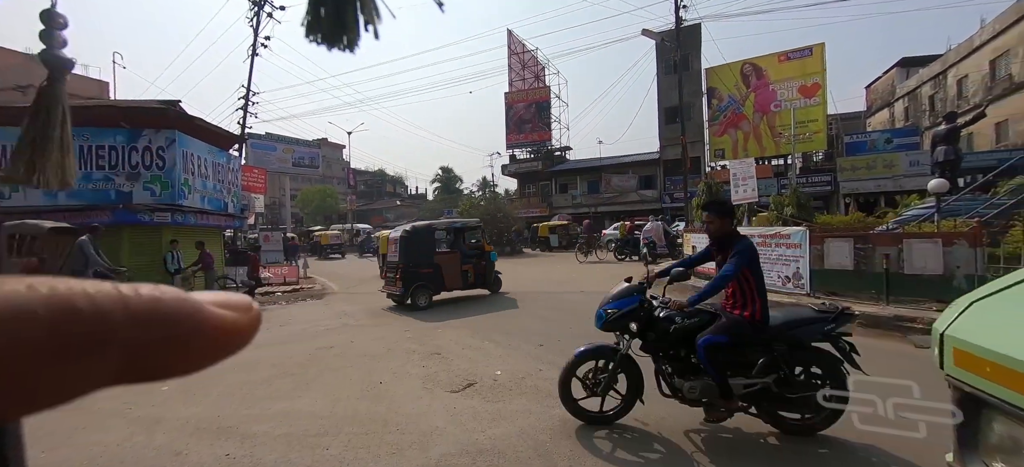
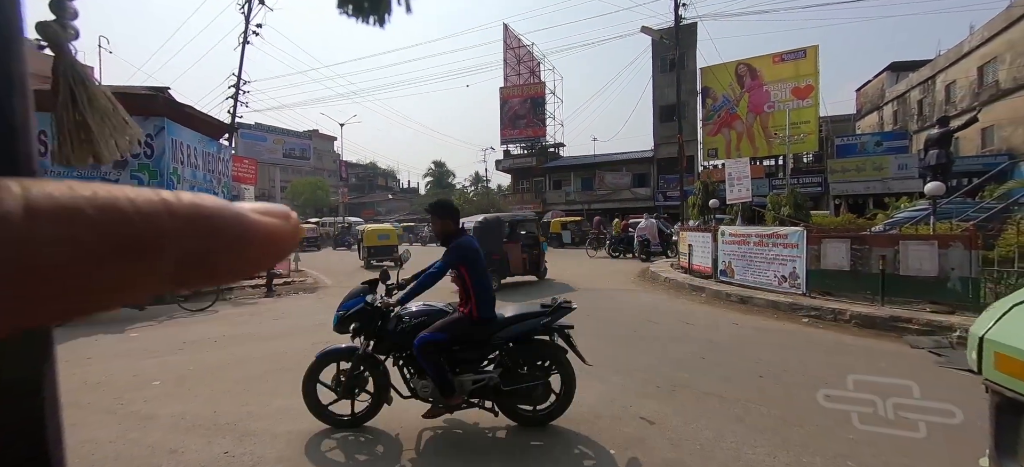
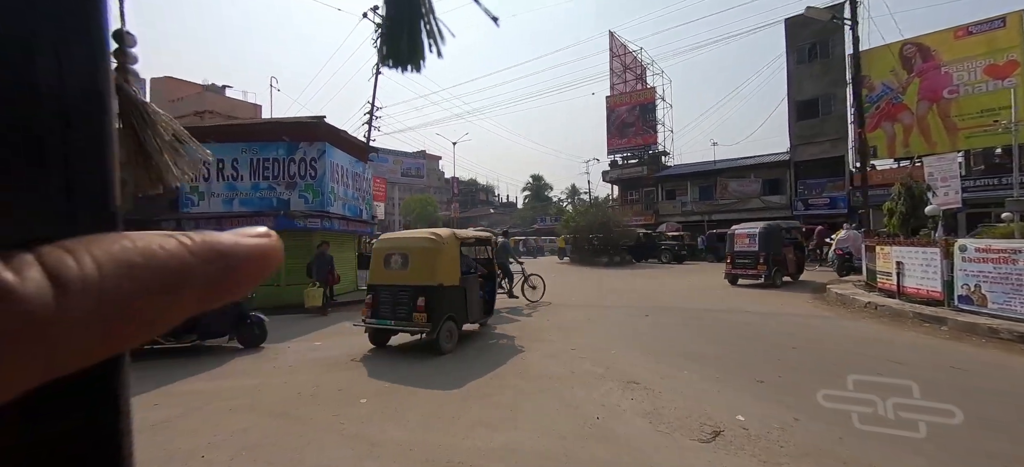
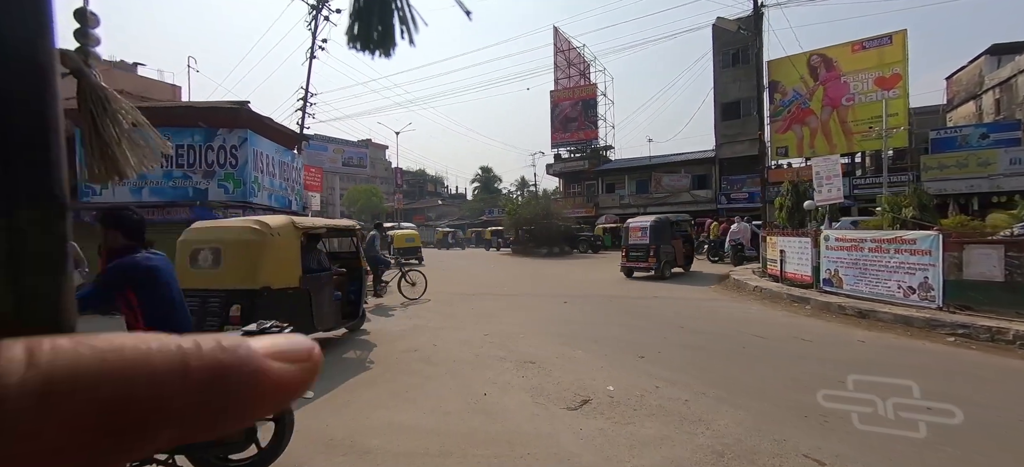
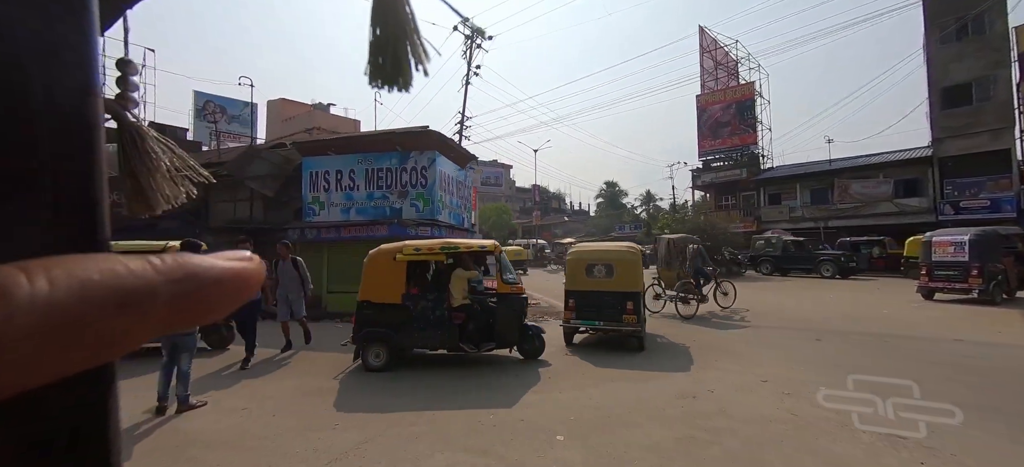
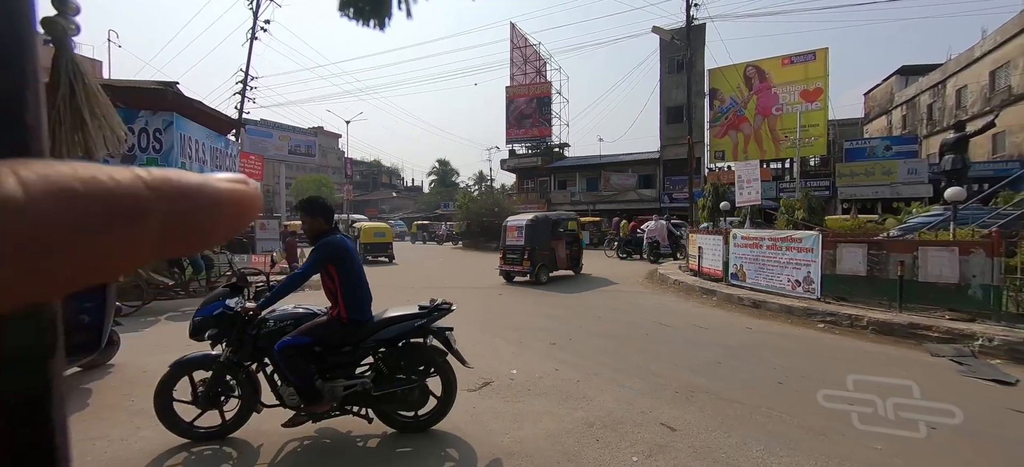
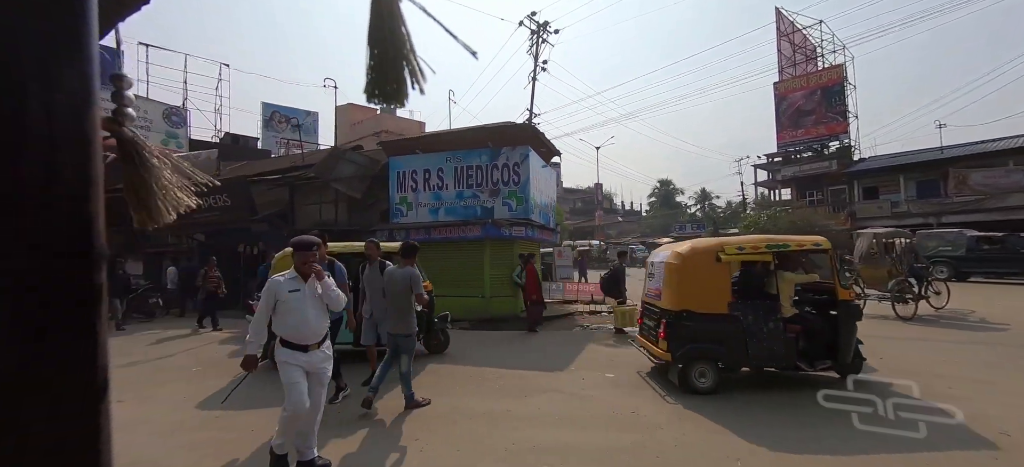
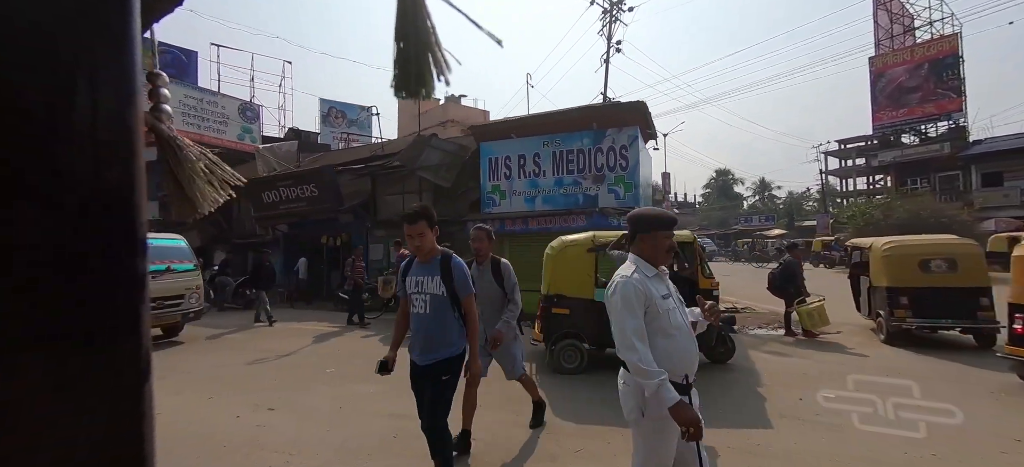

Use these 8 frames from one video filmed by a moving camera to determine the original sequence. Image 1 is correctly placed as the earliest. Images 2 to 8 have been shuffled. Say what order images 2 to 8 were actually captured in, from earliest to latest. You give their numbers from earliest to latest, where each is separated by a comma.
2, 6, 4, 3, 5, 7, 8
